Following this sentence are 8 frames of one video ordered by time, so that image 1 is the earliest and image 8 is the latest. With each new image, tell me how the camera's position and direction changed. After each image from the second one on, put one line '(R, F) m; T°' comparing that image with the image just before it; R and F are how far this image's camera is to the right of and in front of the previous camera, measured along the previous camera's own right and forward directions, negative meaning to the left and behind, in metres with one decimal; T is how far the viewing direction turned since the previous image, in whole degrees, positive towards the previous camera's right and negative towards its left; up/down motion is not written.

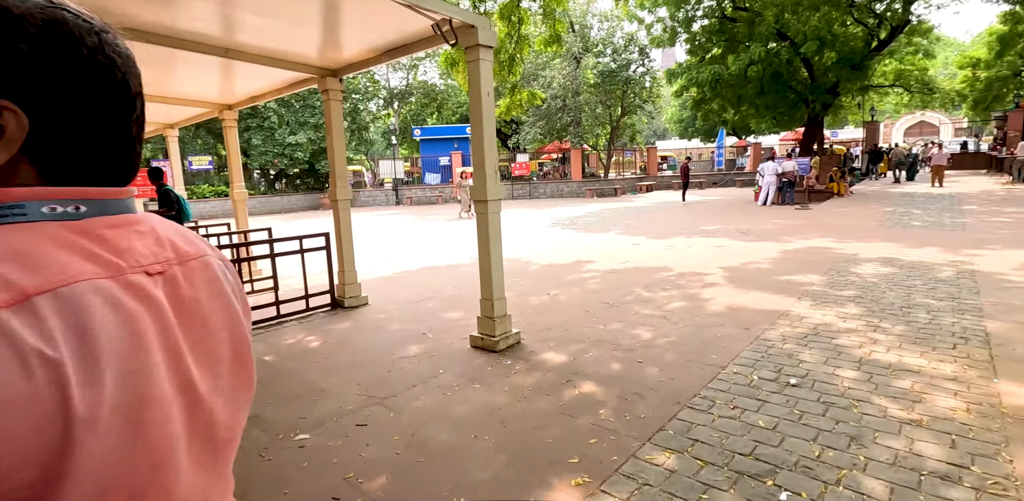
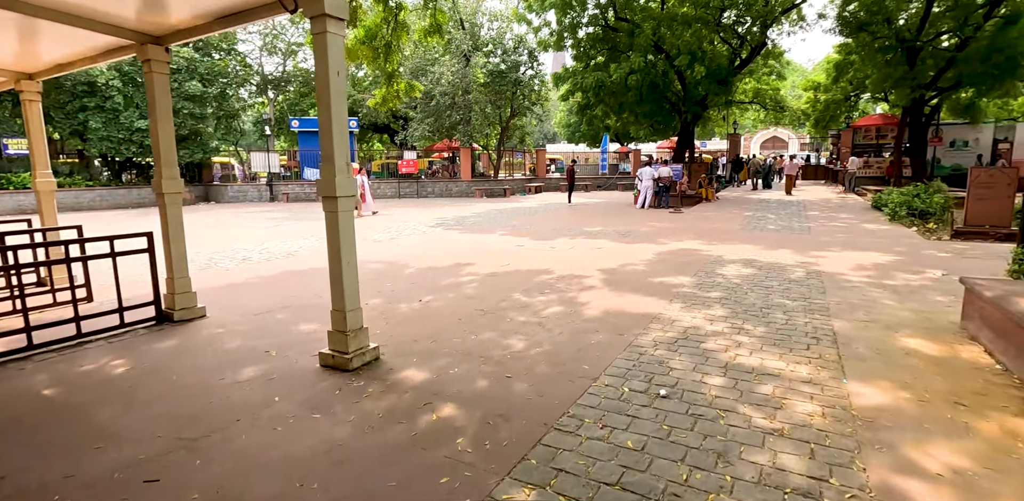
(+0.3, +0.5) m; +11°
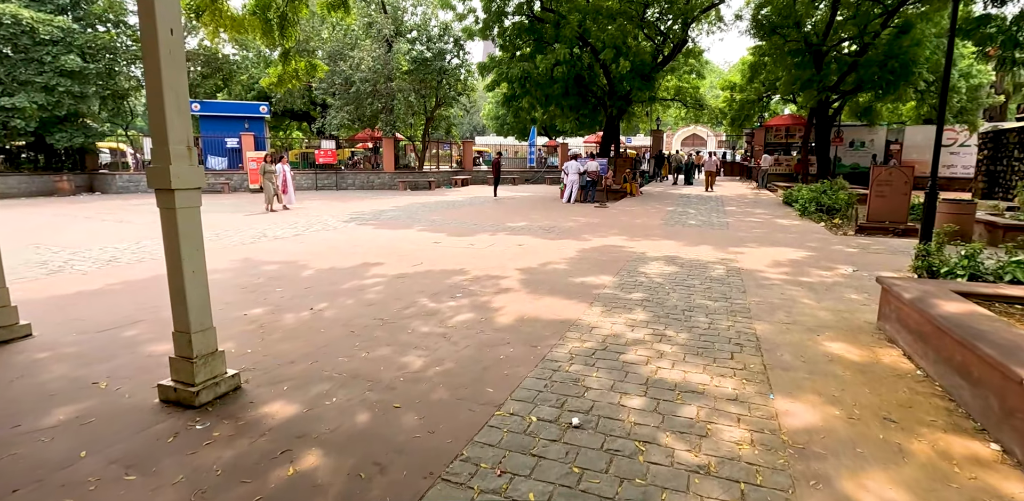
(+0.3, +0.6) m; +7°
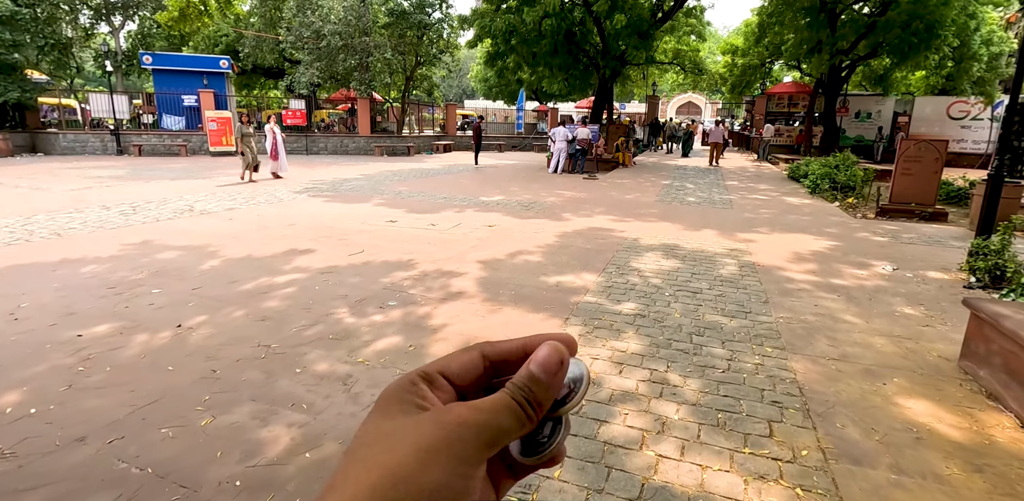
(+0.3, +1.6) m; +1°
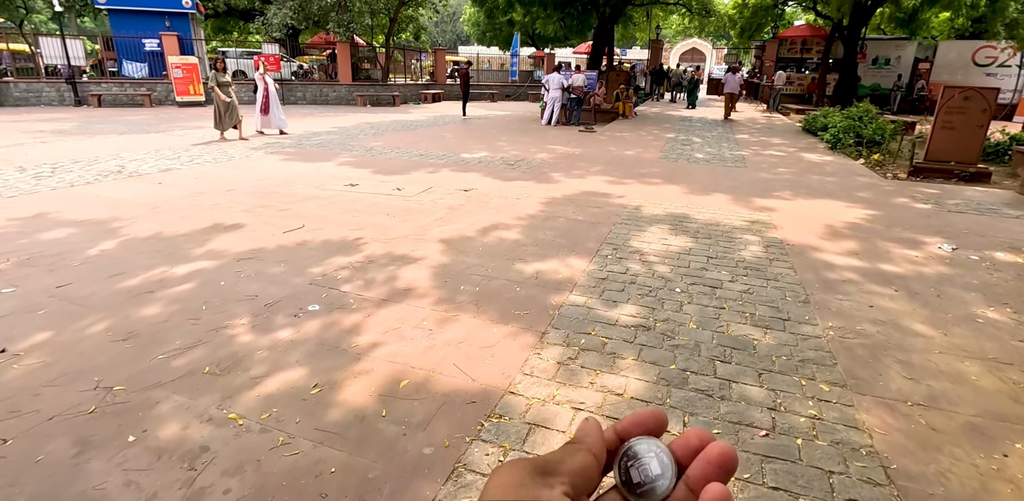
(+0.3, +1.2) m; 0°
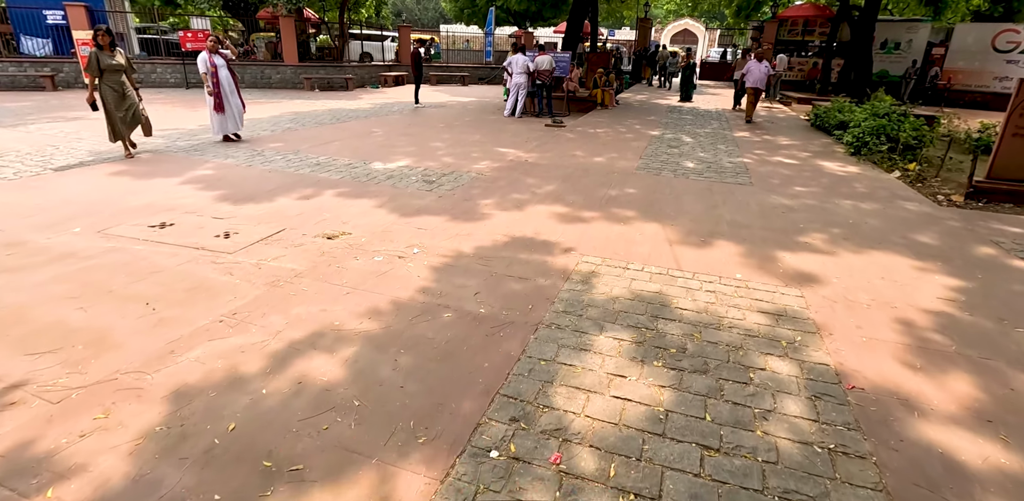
(+0.9, +2.4) m; +1°
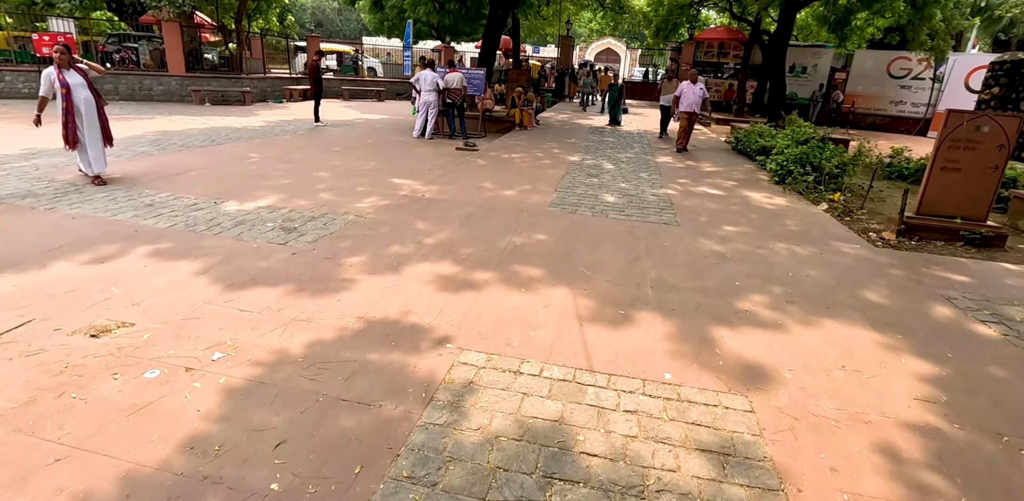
(+0.5, +1.2) m; +7°
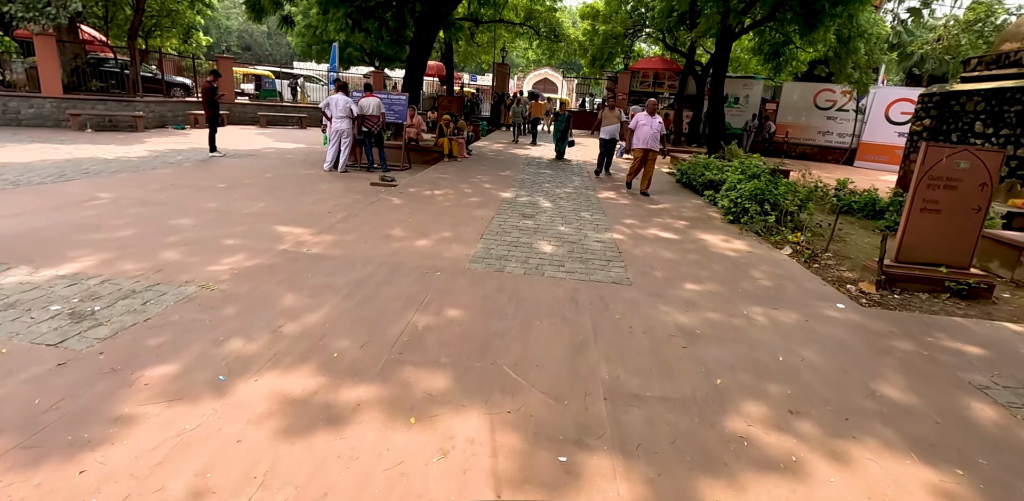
(+0.3, +1.3) m; +6°
